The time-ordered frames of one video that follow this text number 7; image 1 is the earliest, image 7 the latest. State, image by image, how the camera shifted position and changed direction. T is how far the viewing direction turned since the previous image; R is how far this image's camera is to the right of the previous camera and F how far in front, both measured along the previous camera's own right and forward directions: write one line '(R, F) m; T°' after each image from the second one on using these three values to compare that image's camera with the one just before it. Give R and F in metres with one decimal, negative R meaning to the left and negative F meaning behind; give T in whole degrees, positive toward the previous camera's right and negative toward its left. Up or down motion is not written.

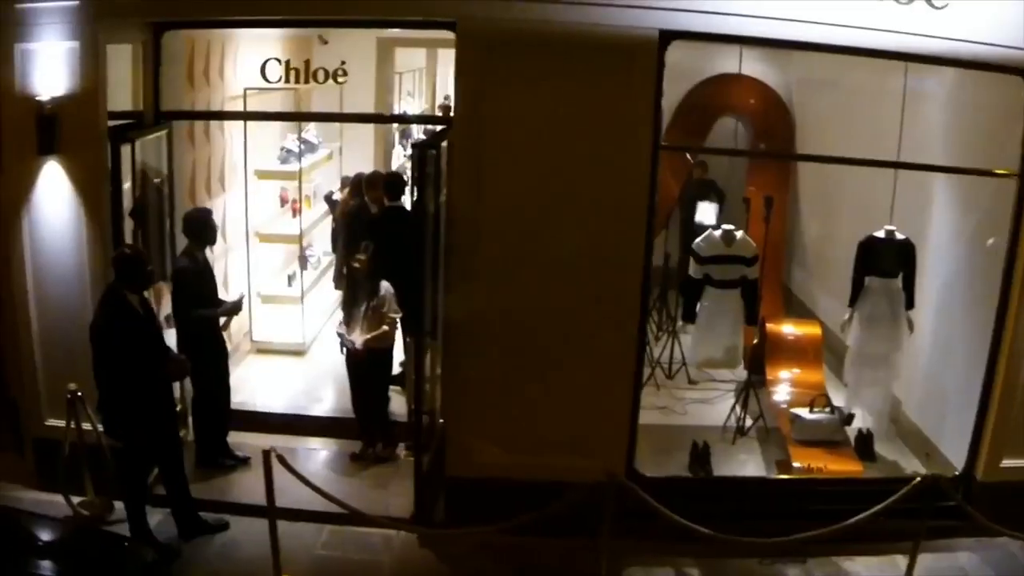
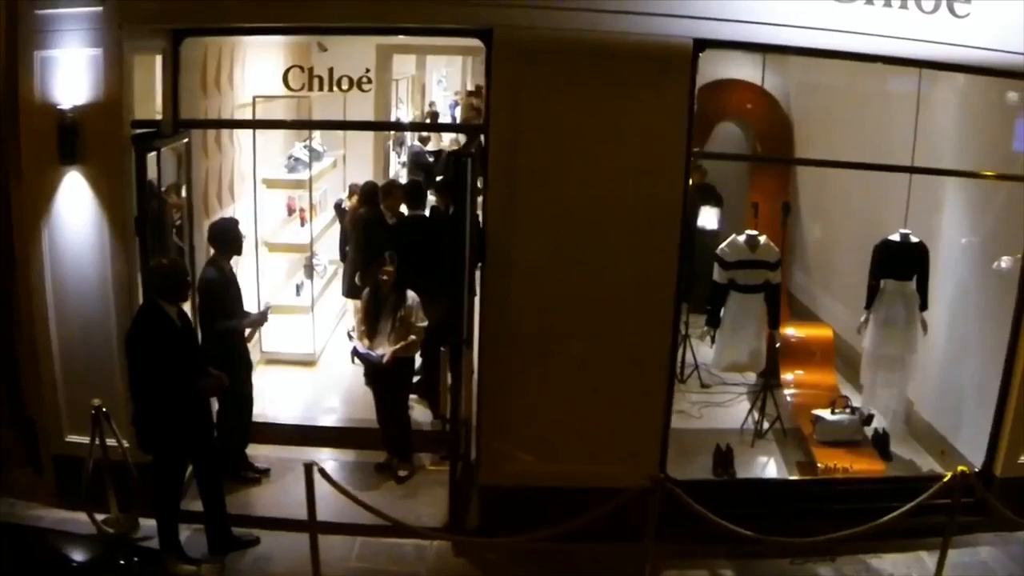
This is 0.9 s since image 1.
(-0.4, 0.0) m; +3°
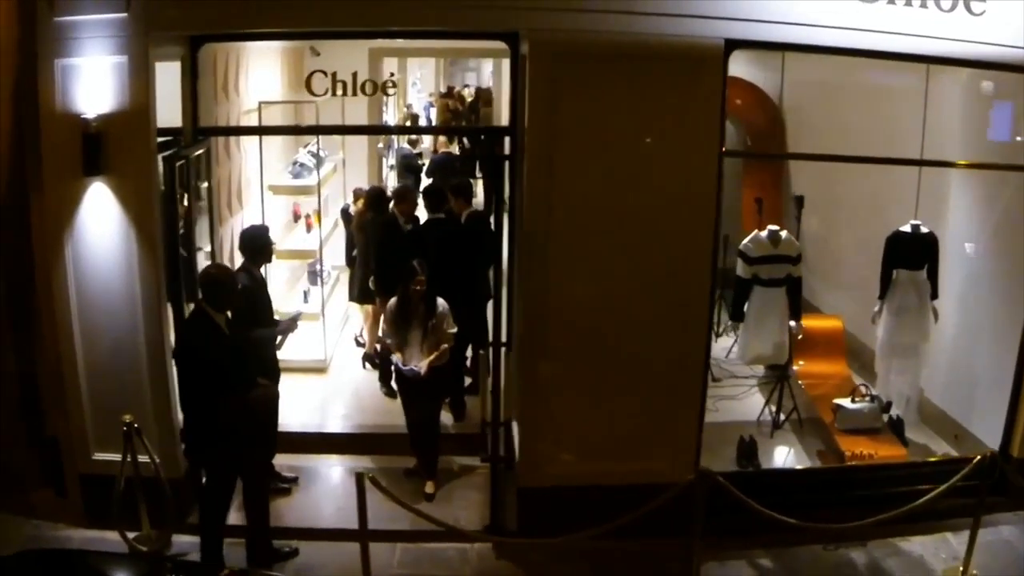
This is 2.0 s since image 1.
(-0.5, 0.0) m; +4°
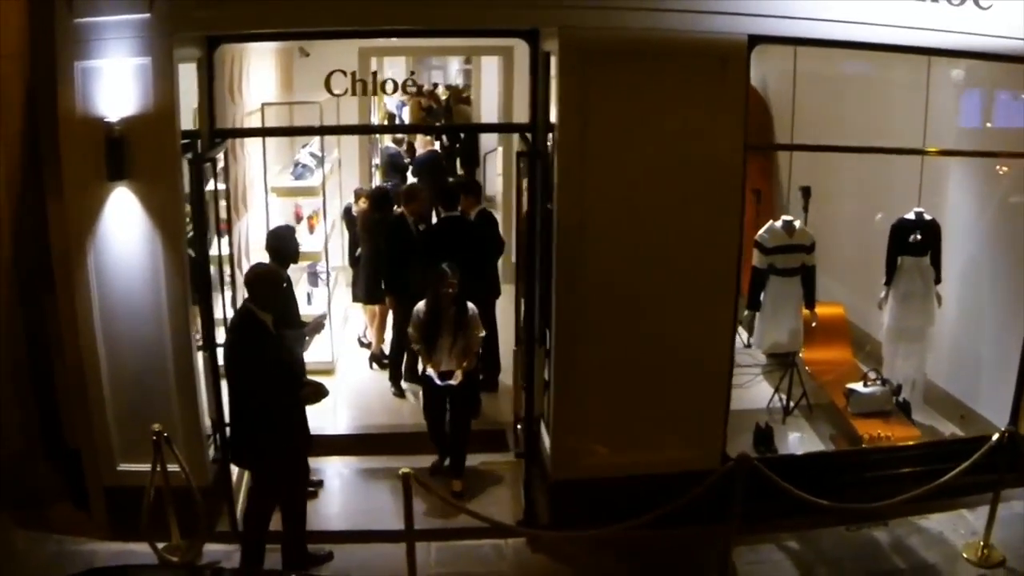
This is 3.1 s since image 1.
(-0.5, 0.0) m; +4°
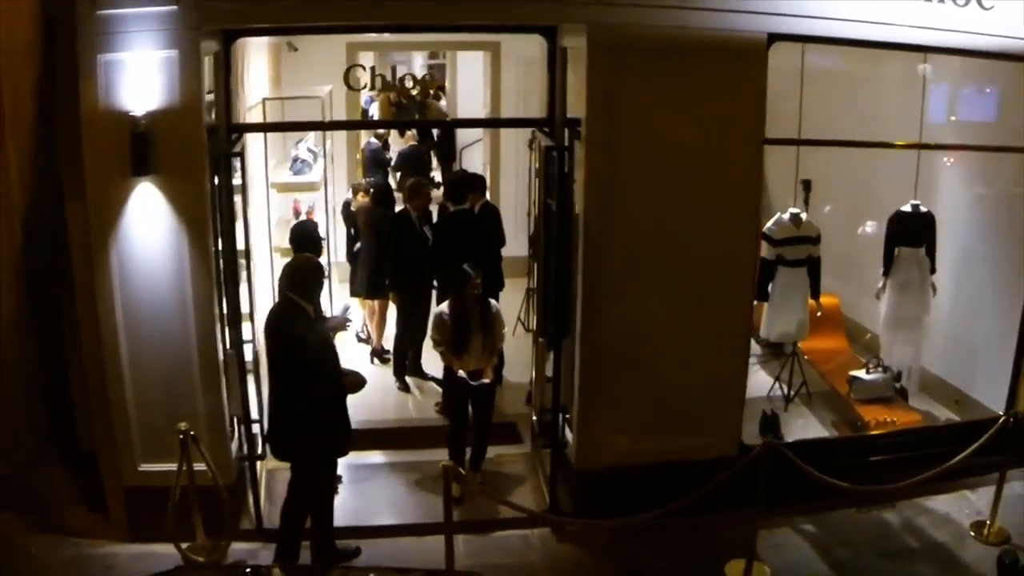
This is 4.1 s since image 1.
(-0.5, 0.0) m; +4°
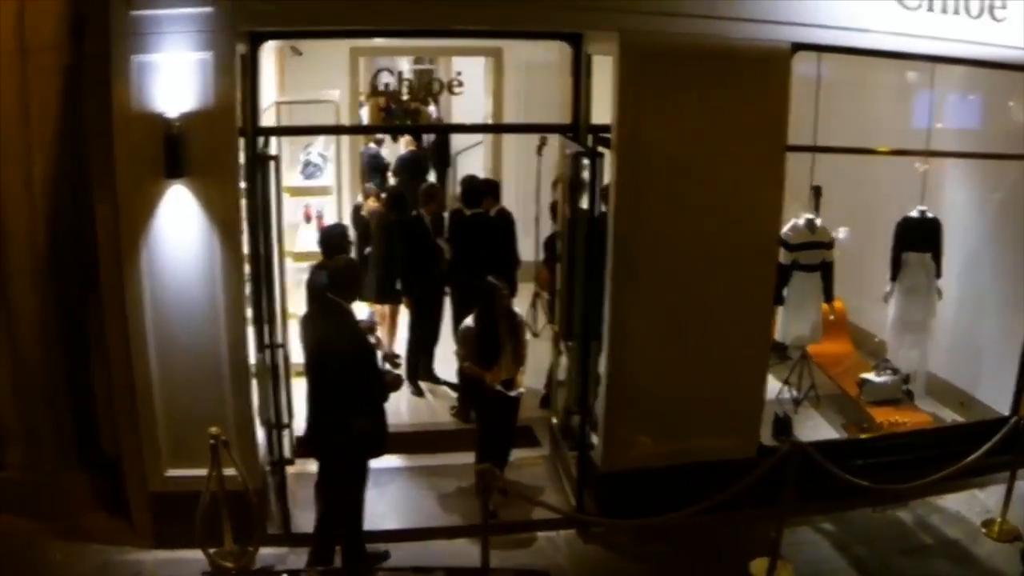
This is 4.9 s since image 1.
(-0.4, 0.0) m; +2°
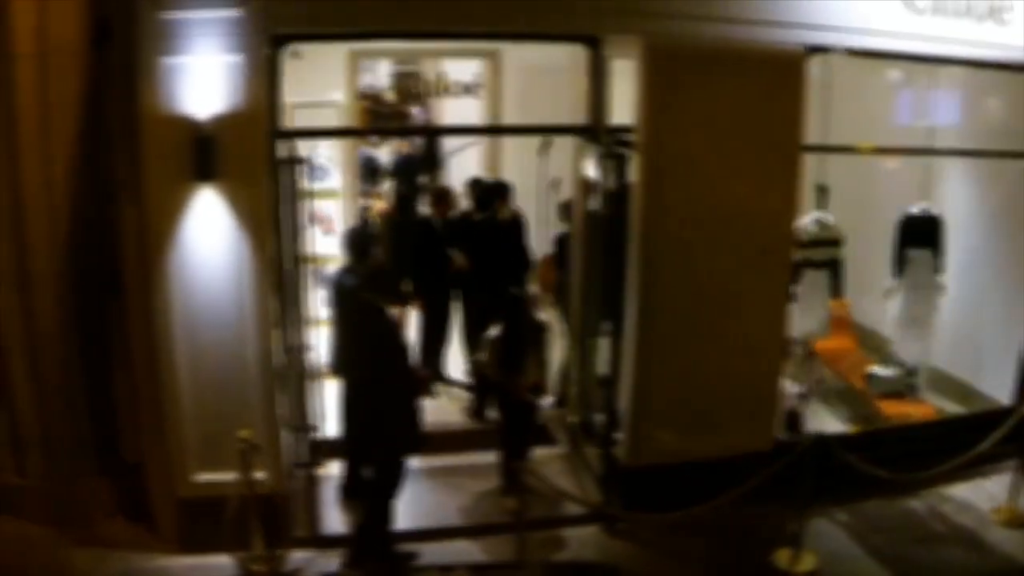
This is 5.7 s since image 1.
(-0.4, 0.0) m; +2°
